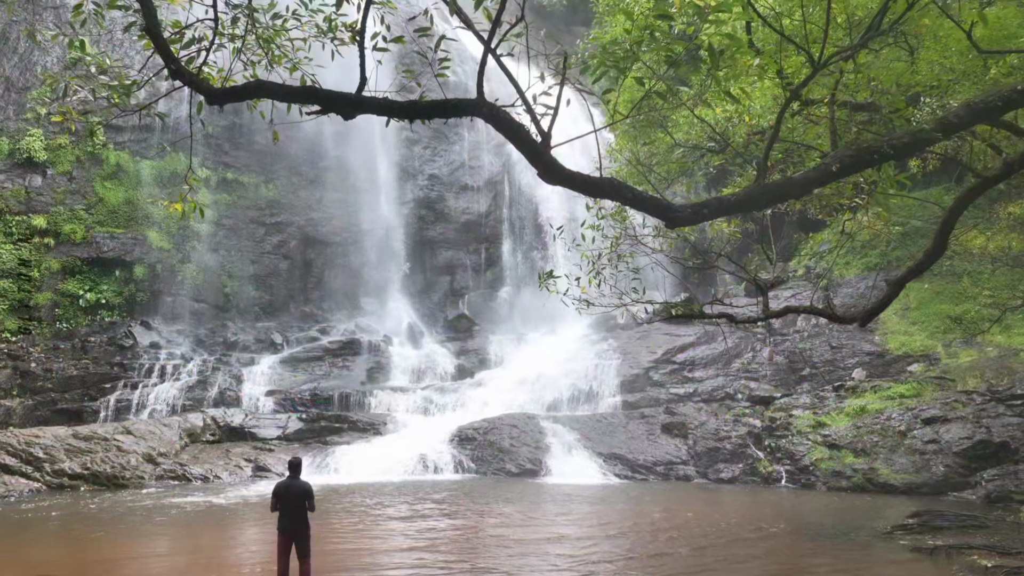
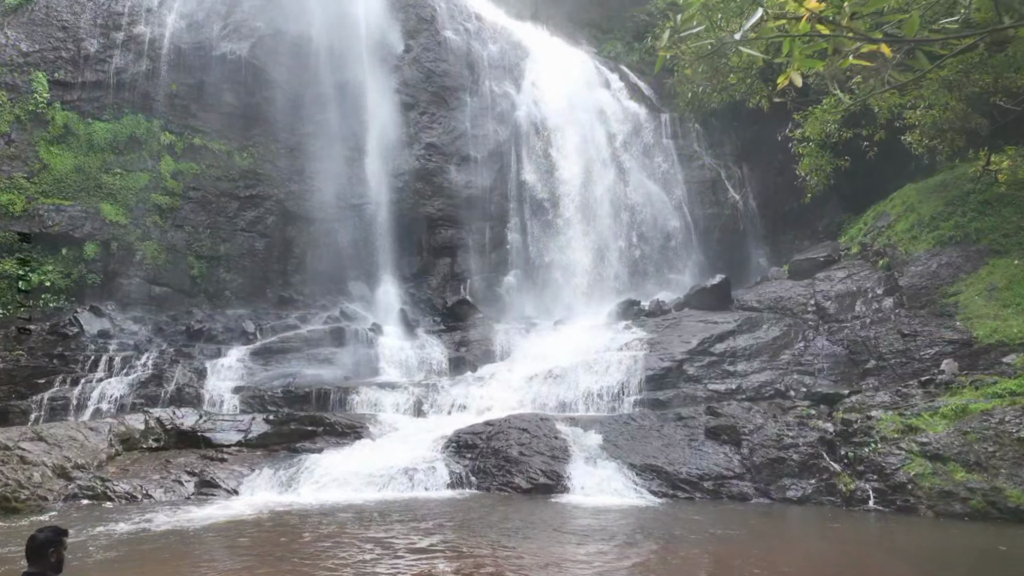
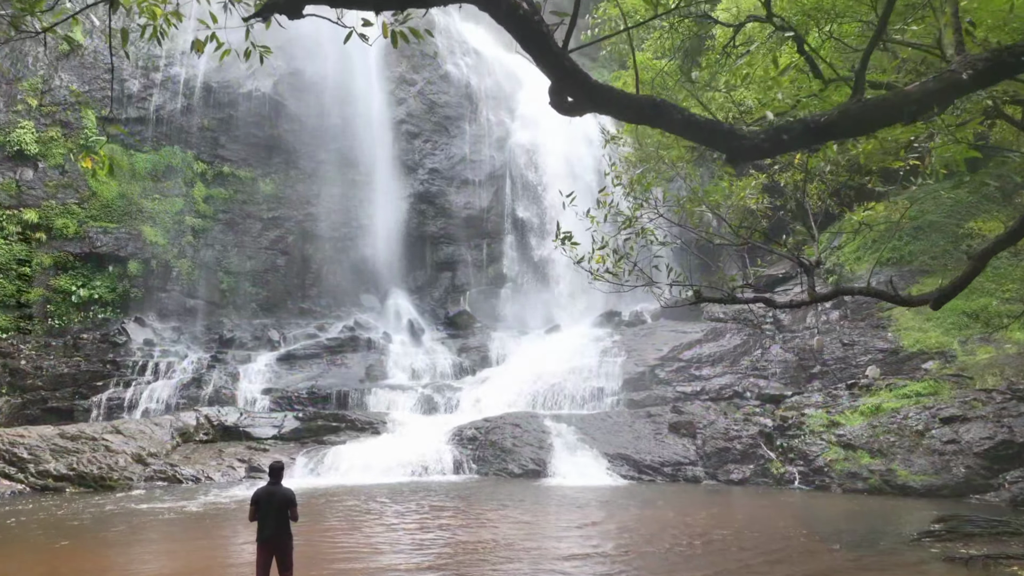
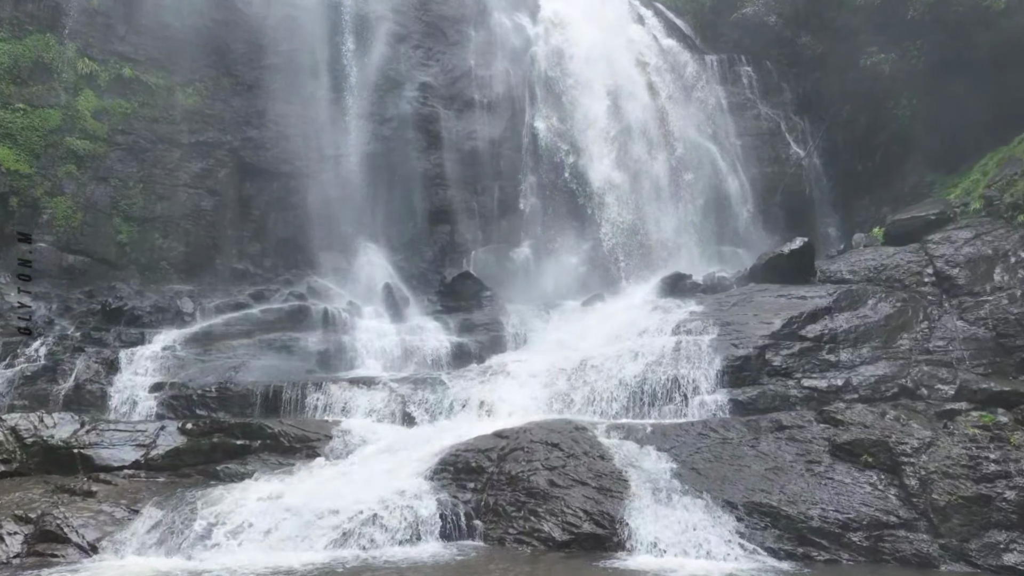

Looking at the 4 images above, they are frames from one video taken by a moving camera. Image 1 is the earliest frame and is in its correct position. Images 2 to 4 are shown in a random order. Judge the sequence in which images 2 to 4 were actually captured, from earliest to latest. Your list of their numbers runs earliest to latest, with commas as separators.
3, 2, 4
